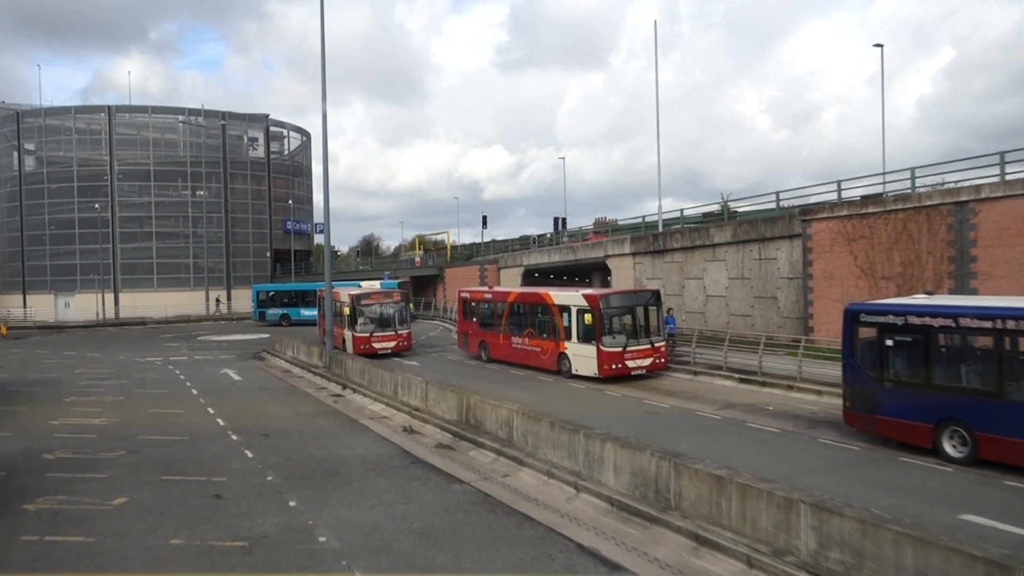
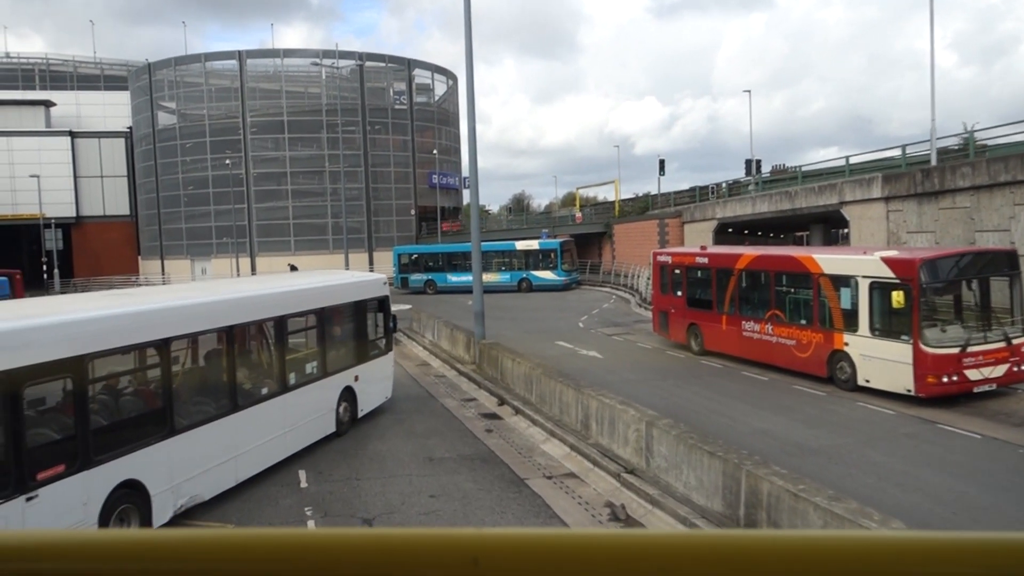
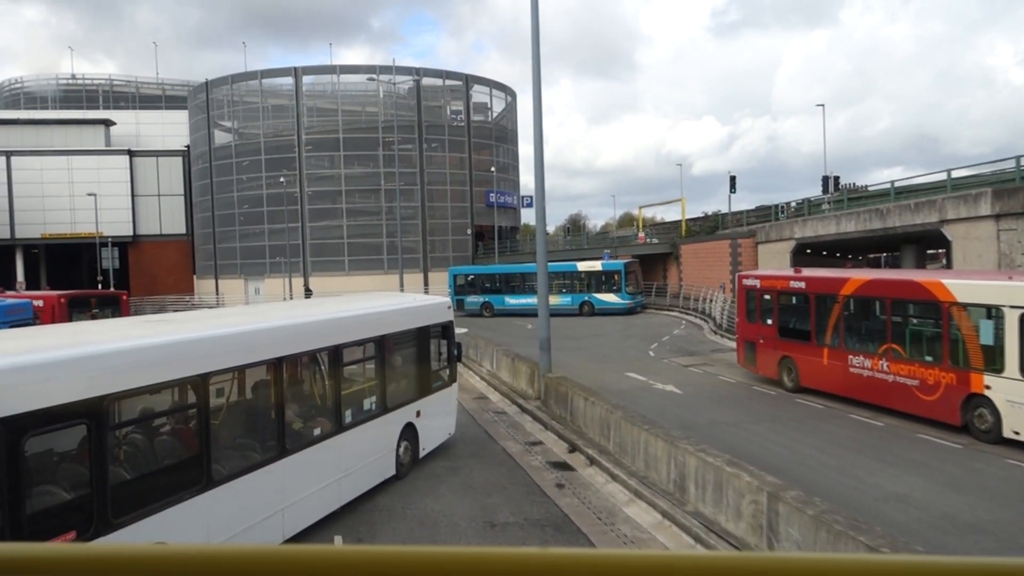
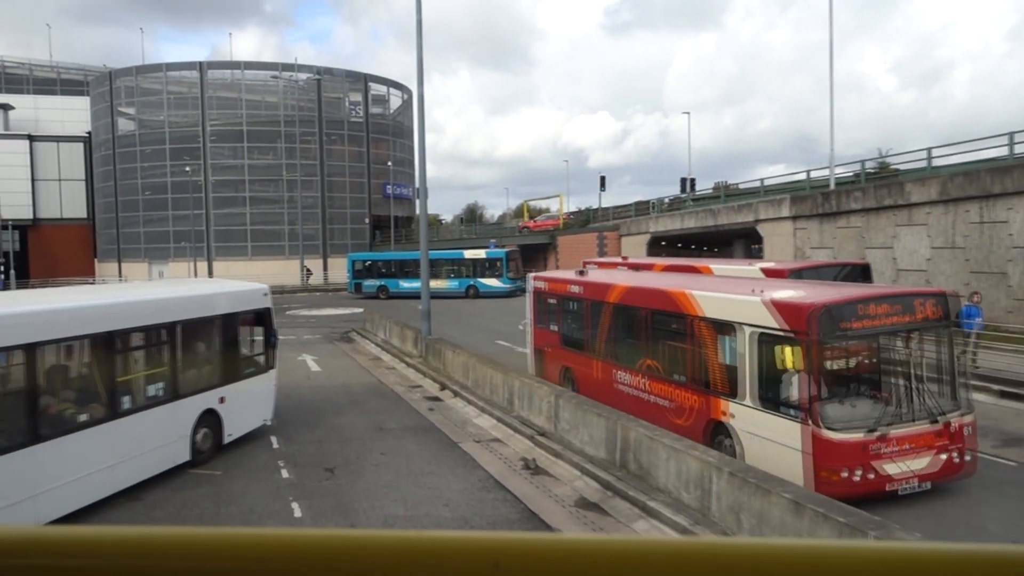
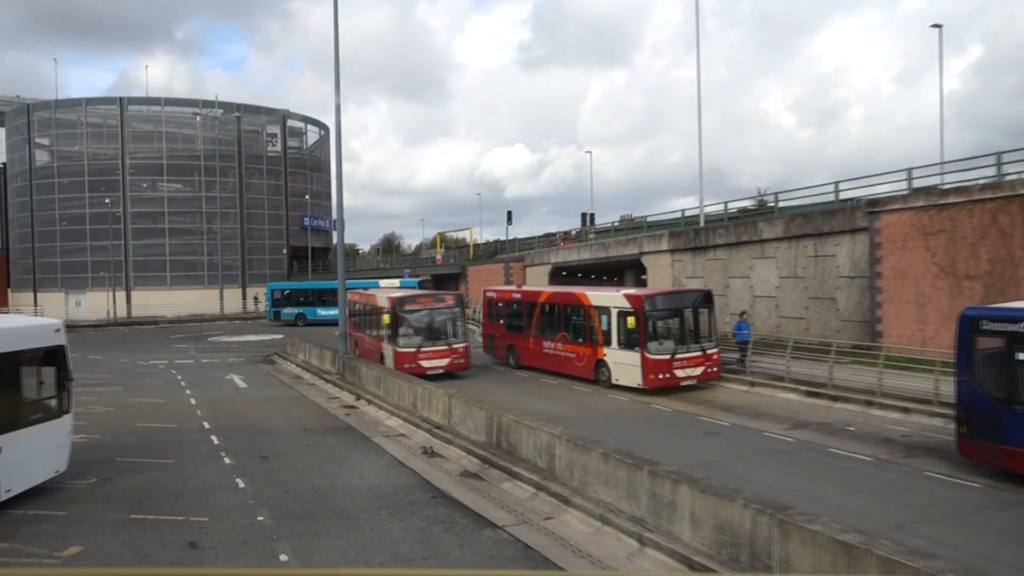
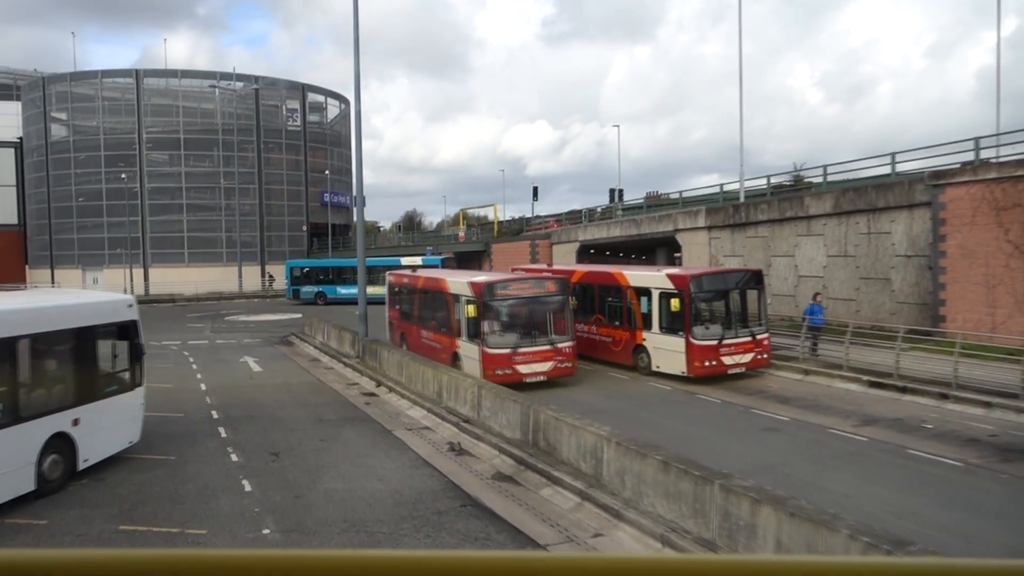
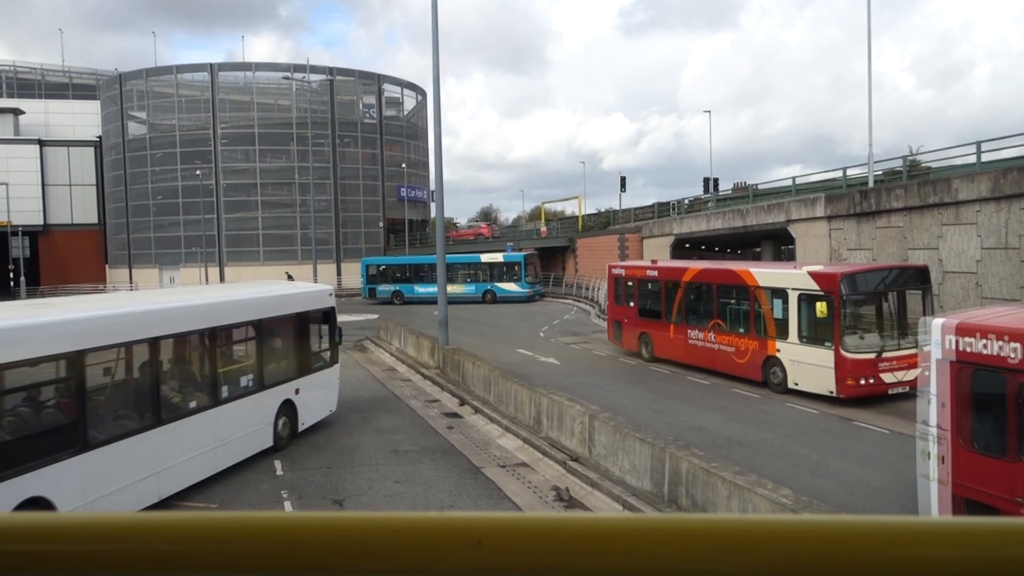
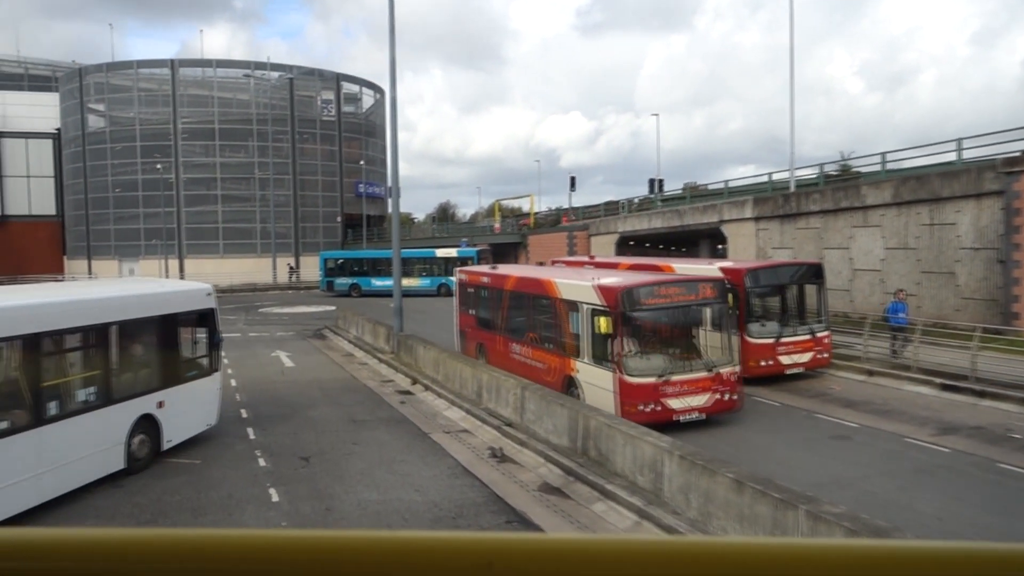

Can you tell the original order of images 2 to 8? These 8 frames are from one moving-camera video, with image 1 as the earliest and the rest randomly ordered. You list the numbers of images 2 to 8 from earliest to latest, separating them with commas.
5, 6, 8, 4, 7, 2, 3
